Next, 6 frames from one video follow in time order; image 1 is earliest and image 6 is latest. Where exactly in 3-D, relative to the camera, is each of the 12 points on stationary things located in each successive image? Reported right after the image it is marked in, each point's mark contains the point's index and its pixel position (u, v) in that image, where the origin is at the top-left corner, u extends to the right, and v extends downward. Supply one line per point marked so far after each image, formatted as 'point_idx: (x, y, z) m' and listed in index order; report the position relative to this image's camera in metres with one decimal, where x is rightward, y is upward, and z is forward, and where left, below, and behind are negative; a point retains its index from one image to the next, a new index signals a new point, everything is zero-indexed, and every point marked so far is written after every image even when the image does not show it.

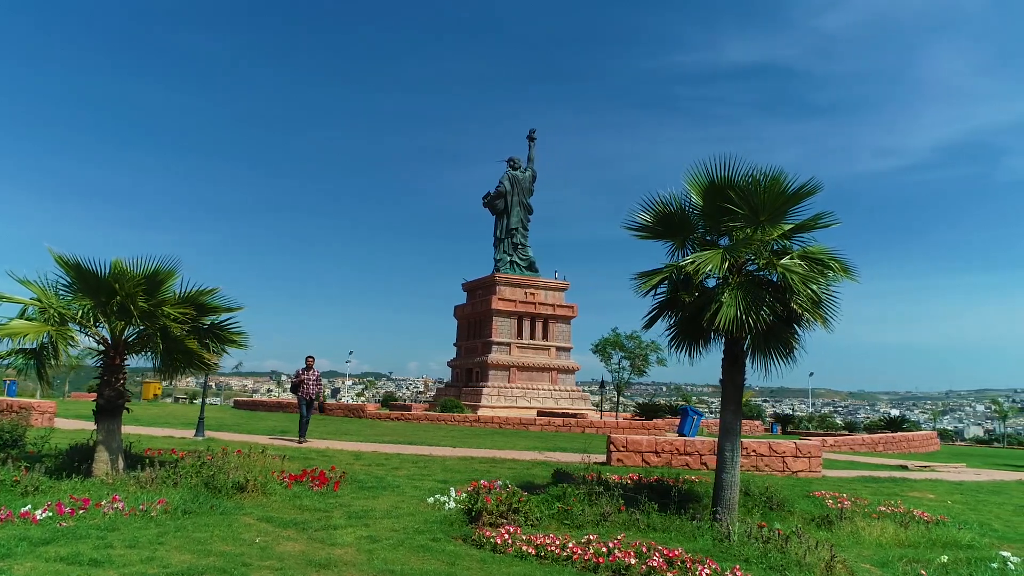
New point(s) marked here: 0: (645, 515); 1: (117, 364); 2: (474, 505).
0: (+1.7, -3.0, +8.7) m
1: (-6.0, -1.2, +10.3) m
2: (-0.4, -2.7, +8.3) m
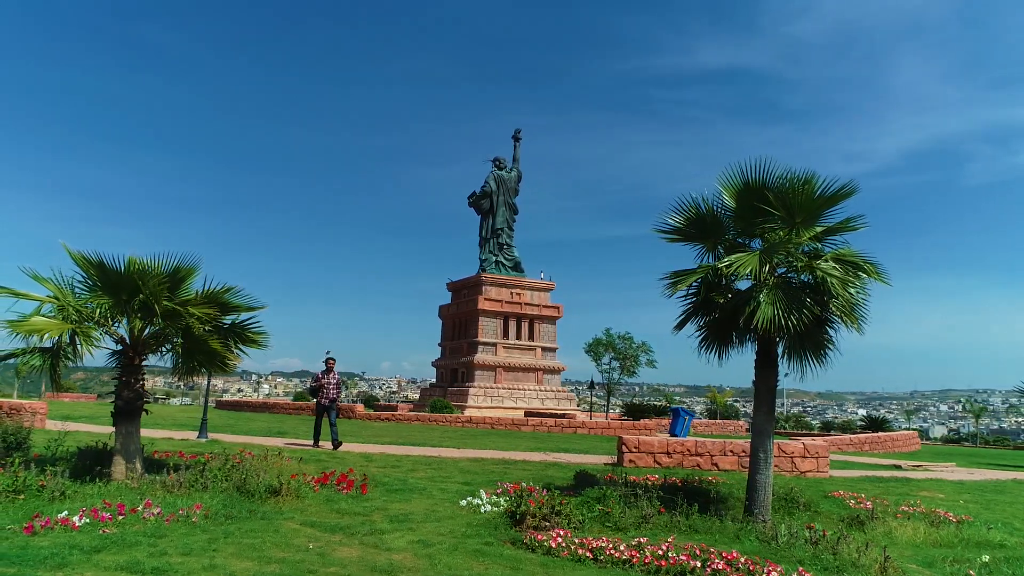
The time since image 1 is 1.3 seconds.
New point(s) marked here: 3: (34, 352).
0: (+2.2, -3.0, +8.7) m
1: (-5.6, -1.1, +10.0) m
2: (+0.1, -2.7, +8.2) m
3: (-6.8, -0.9, +9.5) m
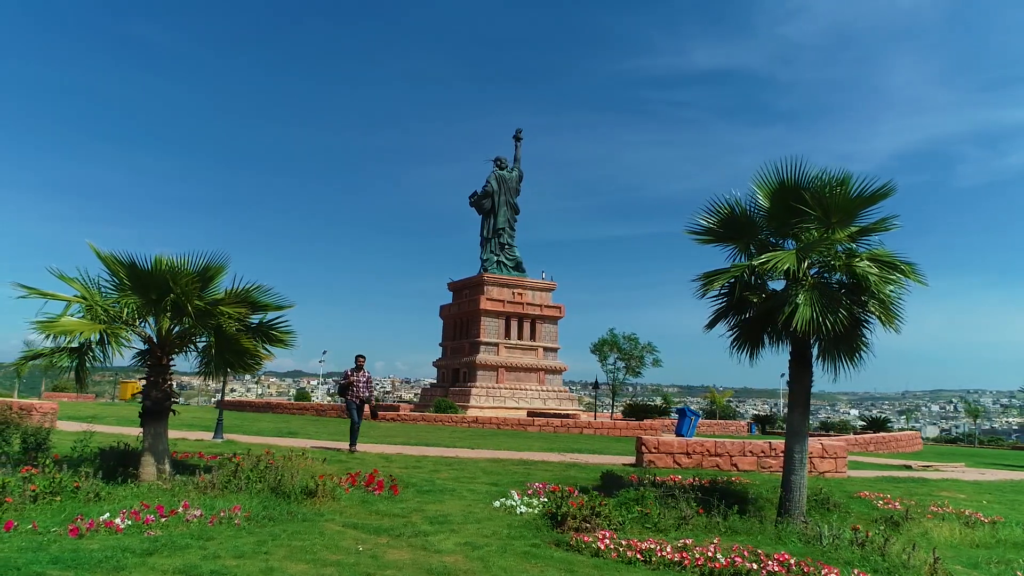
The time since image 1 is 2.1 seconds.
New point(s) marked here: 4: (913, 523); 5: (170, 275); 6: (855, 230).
0: (+2.7, -3.0, +8.6) m
1: (-5.1, -1.1, +9.9) m
2: (+0.6, -2.7, +8.1) m
3: (-6.3, -0.9, +9.4) m
4: (+5.6, -3.3, +9.4) m
5: (-4.7, +0.2, +9.2) m
6: (+4.7, +0.8, +9.3) m
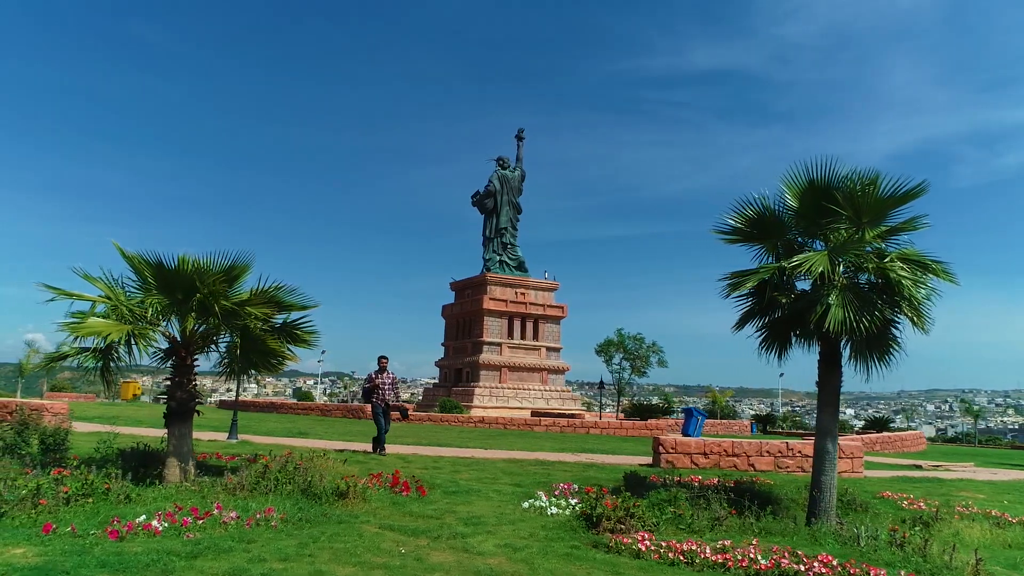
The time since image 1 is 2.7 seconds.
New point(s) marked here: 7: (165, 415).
0: (+3.1, -3.0, +8.6) m
1: (-4.7, -1.1, +9.8) m
2: (+1.0, -2.7, +8.1) m
3: (-5.9, -0.9, +9.3) m
4: (+6.0, -3.3, +9.4) m
5: (-4.3, +0.2, +9.1) m
6: (+5.1, +0.8, +9.3) m
7: (-5.0, -1.8, +9.6) m
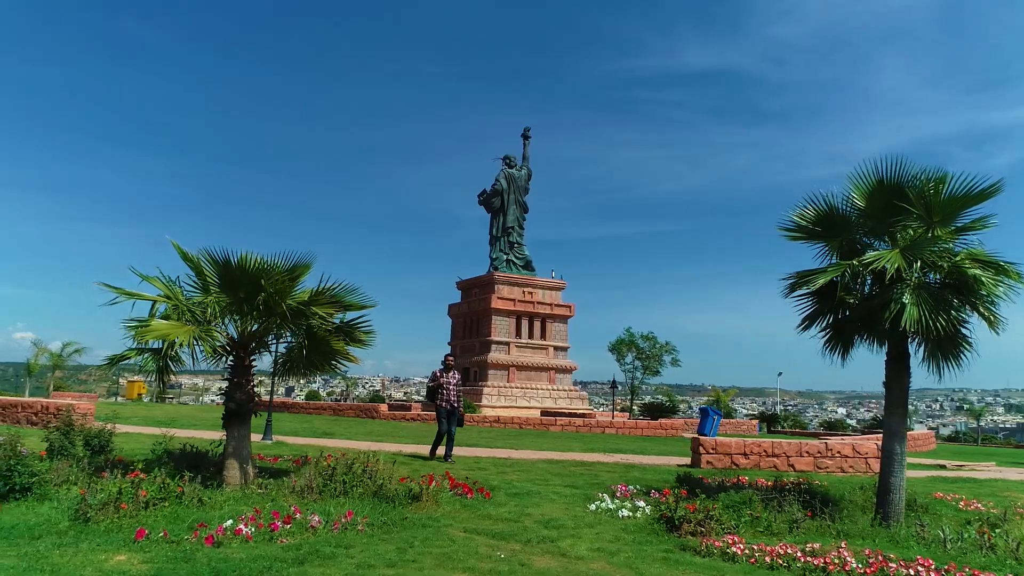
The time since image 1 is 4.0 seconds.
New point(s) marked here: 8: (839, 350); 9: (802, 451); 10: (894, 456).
0: (+4.0, -3.0, +8.5) m
1: (-3.8, -1.1, +9.6) m
2: (+1.9, -2.7, +8.0) m
3: (-5.0, -0.9, +9.2) m
4: (+6.9, -3.3, +9.3) m
5: (-3.3, +0.2, +8.9) m
6: (+6.1, +0.8, +9.2) m
7: (-4.0, -1.8, +9.4) m
8: (+4.8, -0.9, +9.9) m
9: (+6.5, -3.6, +15.0) m
10: (+5.2, -2.3, +9.2) m
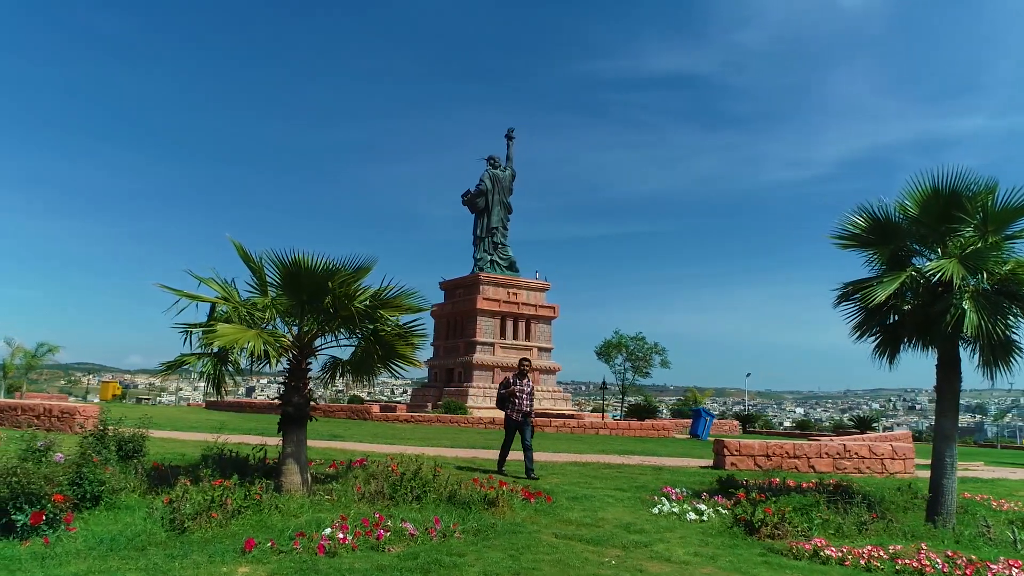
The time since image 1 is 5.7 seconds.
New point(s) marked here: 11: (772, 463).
0: (+4.9, -3.1, +8.7) m
1: (-2.9, -1.1, +9.5) m
2: (+2.9, -2.7, +8.1) m
3: (-4.1, -0.9, +8.9) m
4: (+7.8, -3.4, +9.6) m
5: (-2.4, +0.2, +8.8) m
6: (+7.0, +0.7, +9.5) m
7: (-3.2, -1.8, +9.2) m
8: (+5.7, -1.0, +10.1) m
9: (+7.1, -3.7, +15.3) m
10: (+6.1, -2.4, +9.5) m
11: (+5.8, -3.9, +15.0) m
